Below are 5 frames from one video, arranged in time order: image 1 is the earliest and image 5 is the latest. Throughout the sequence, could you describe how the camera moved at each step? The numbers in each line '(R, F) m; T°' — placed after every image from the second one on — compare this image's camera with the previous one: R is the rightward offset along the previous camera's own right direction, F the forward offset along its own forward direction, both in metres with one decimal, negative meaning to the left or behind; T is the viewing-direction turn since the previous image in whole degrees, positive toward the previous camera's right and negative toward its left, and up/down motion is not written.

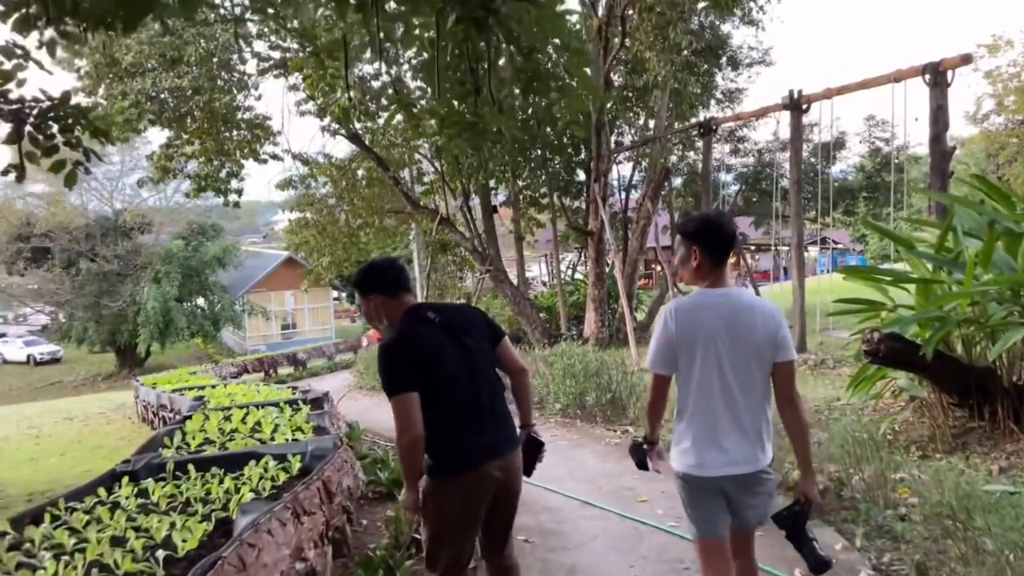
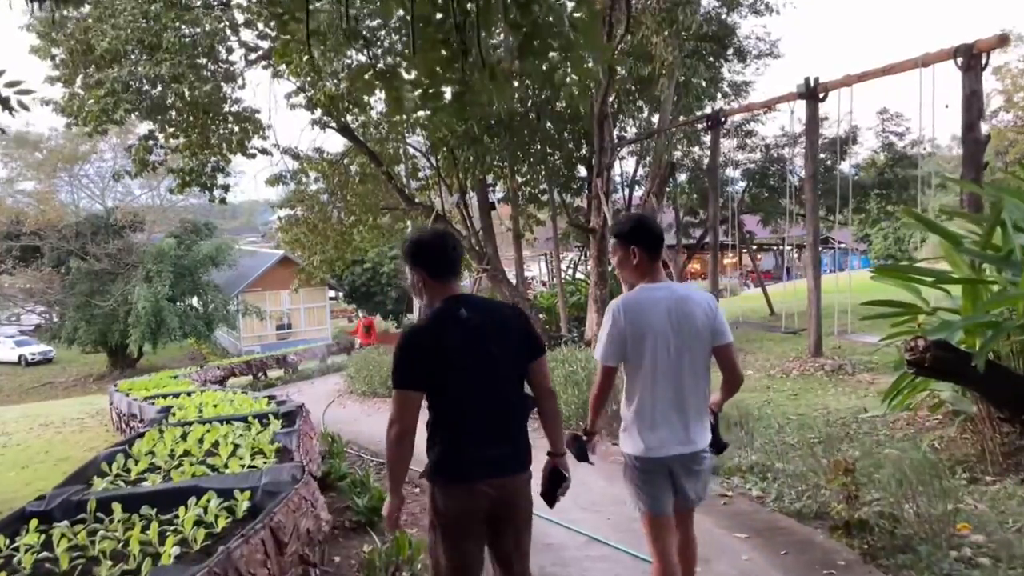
(0.0, +0.5) m; 0°
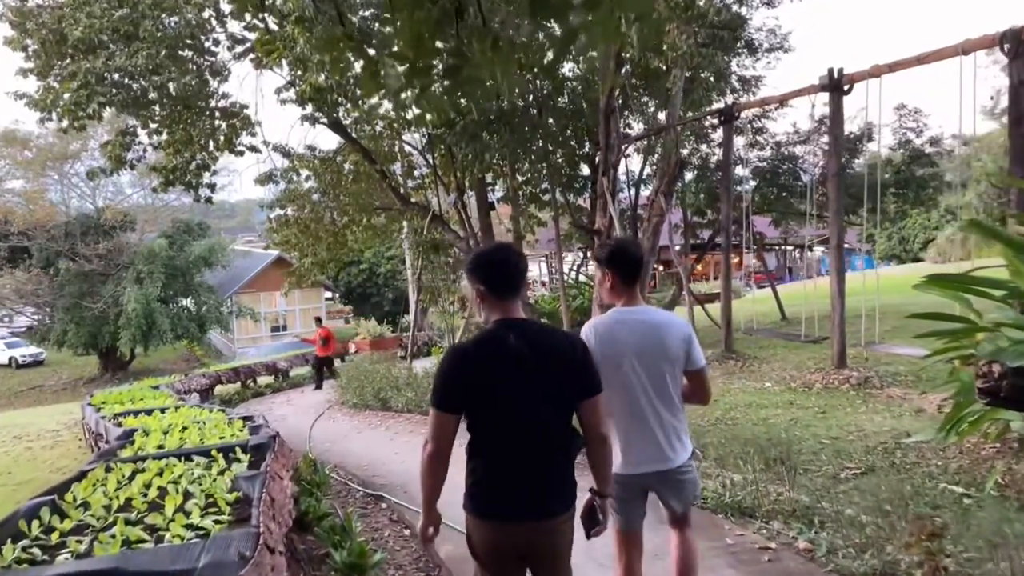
(0.0, +0.5) m; 0°
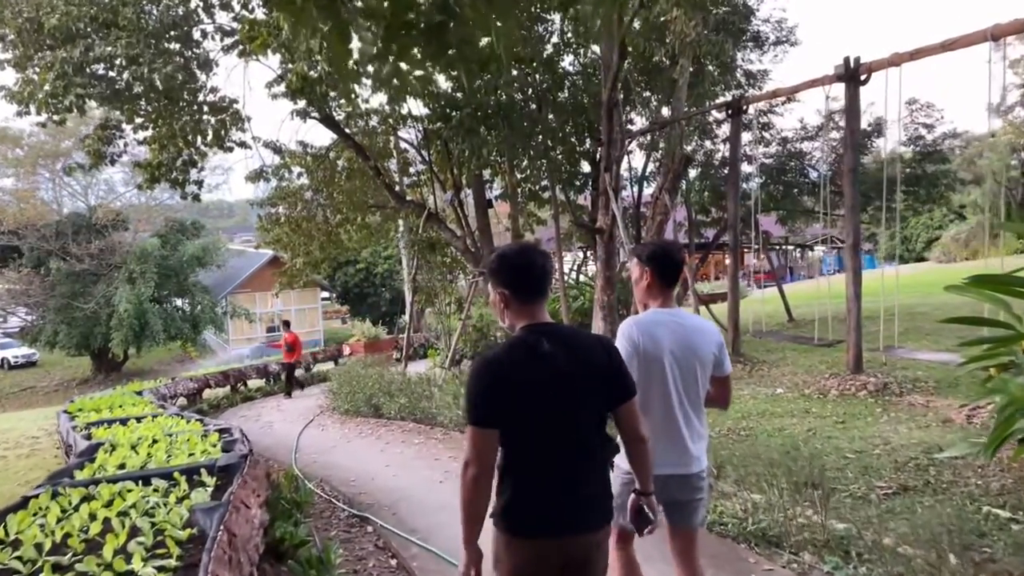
(0.0, +0.3) m; 0°
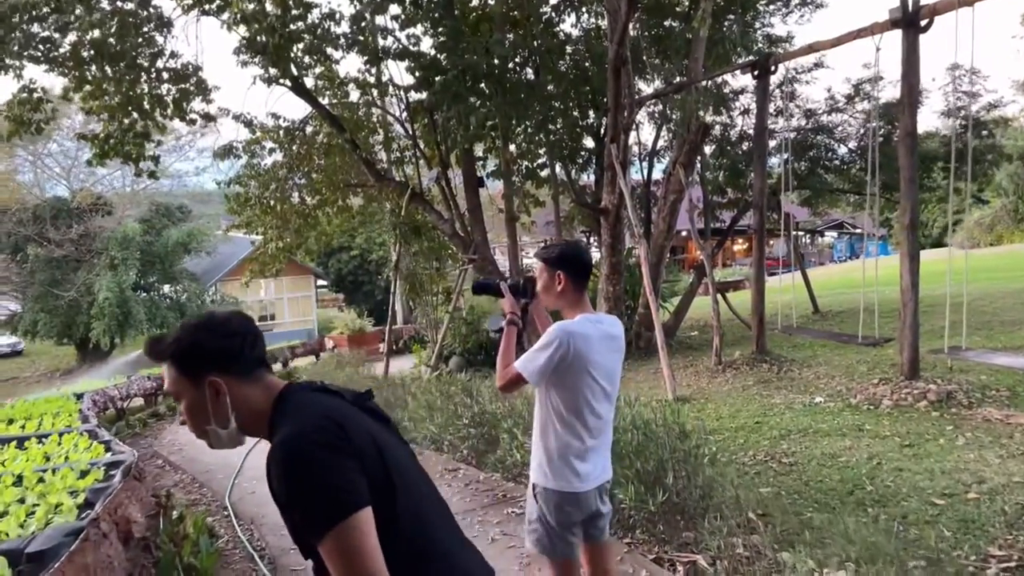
(+0.1, +1.0) m; 0°
